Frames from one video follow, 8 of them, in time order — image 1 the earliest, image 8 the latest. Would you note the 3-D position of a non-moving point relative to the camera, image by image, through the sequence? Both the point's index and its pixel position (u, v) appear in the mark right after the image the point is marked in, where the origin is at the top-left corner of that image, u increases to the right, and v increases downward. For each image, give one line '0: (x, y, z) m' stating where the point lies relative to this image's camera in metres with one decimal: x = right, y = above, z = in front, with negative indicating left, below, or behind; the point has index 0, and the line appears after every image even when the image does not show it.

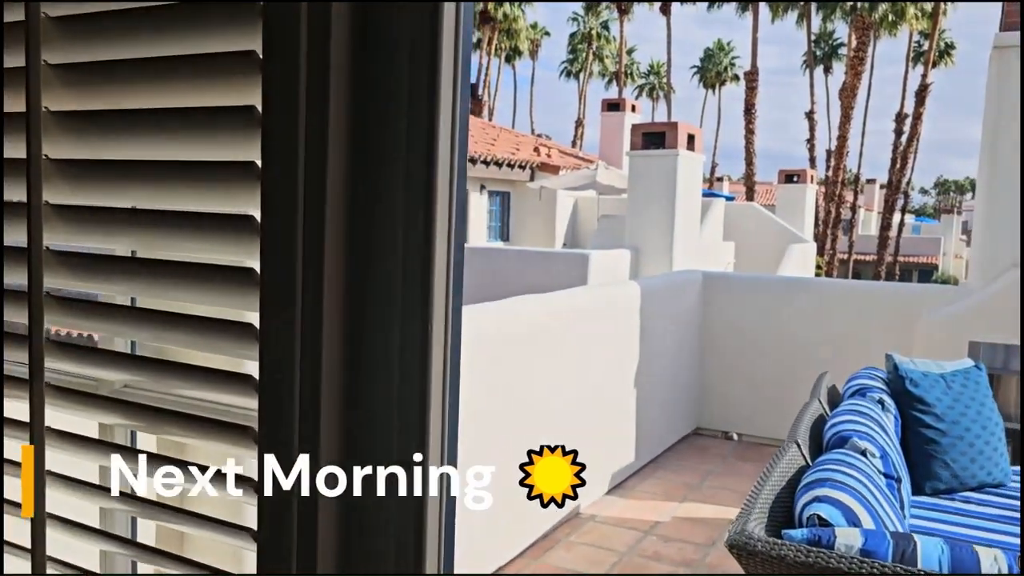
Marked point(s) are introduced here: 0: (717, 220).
0: (+3.3, +1.1, +13.4) m
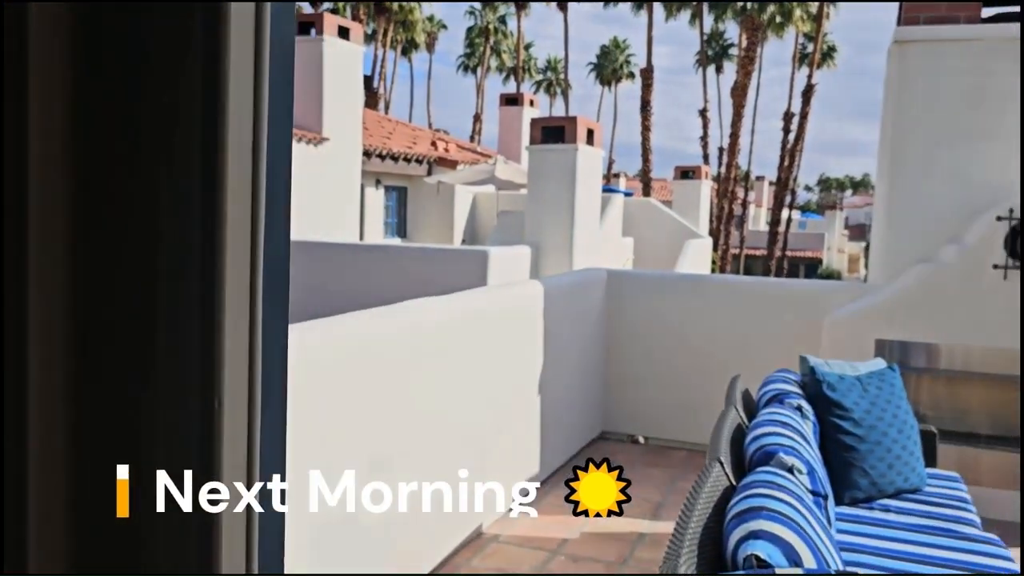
0: (+1.7, +1.2, +13.3) m
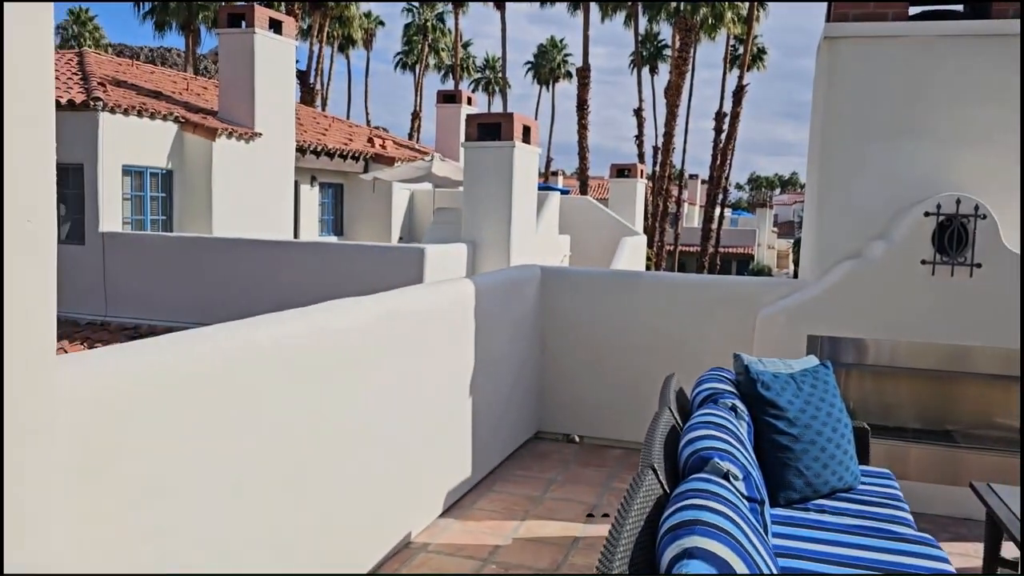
0: (+0.7, +1.2, +13.2) m
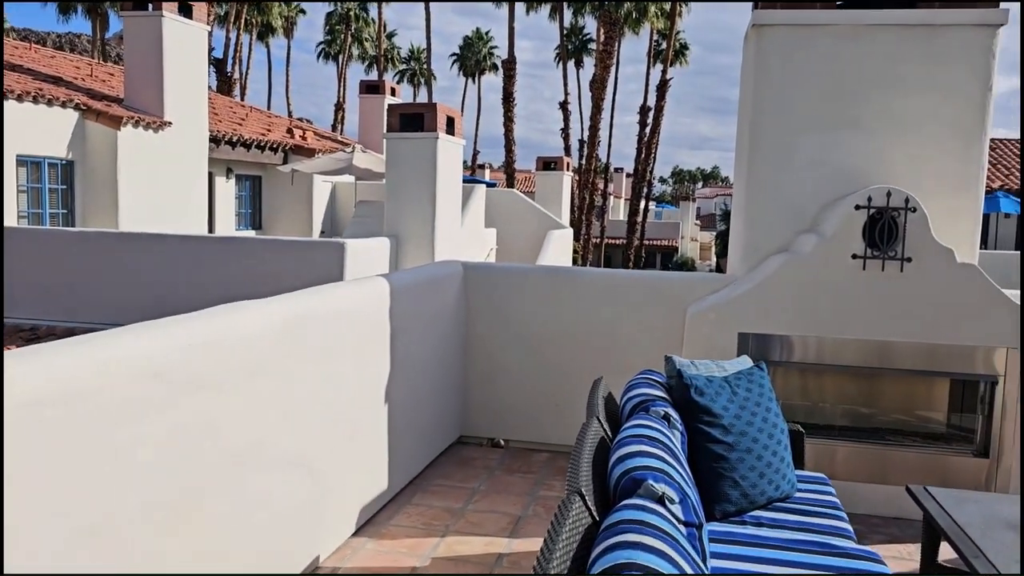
0: (-0.5, +1.3, +12.9) m
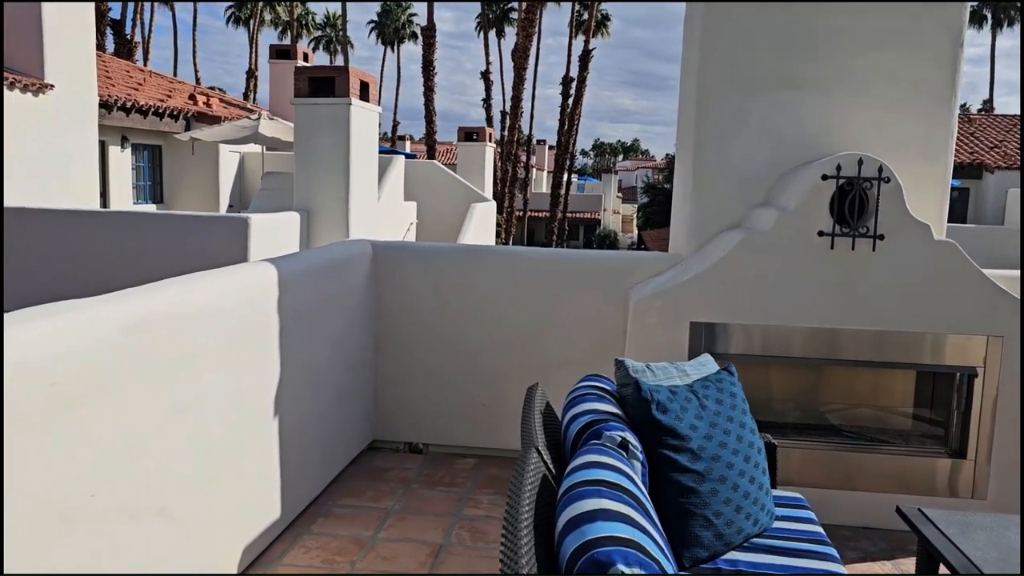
0: (-1.7, +1.6, +11.9) m
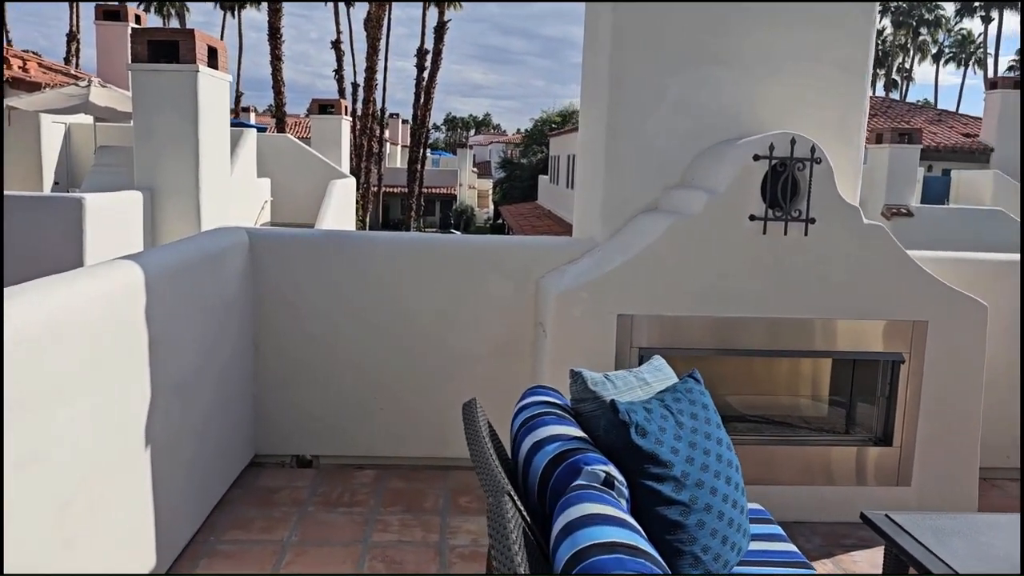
0: (-3.4, +1.8, +11.0) m
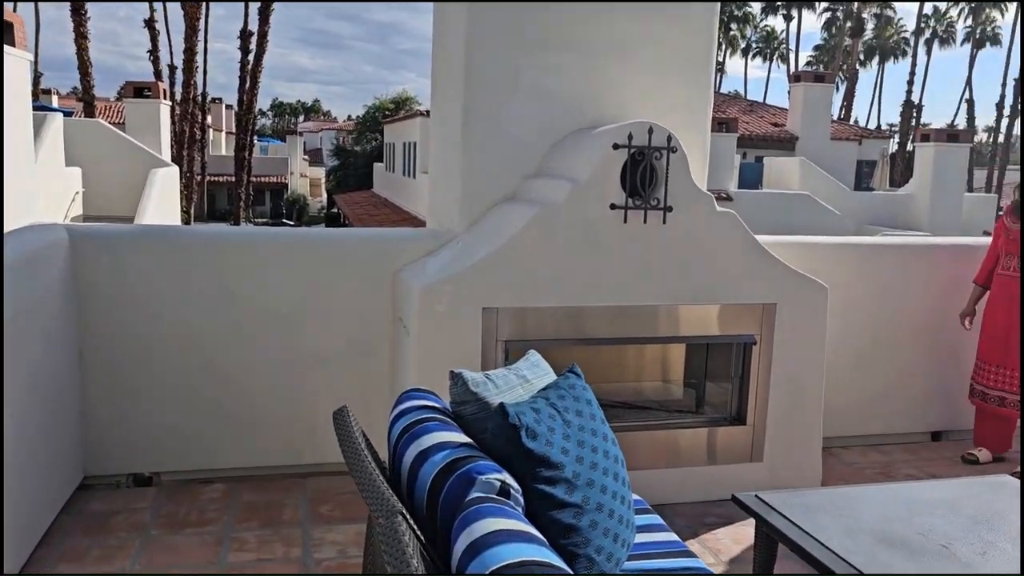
0: (-5.4, +1.8, +9.9) m
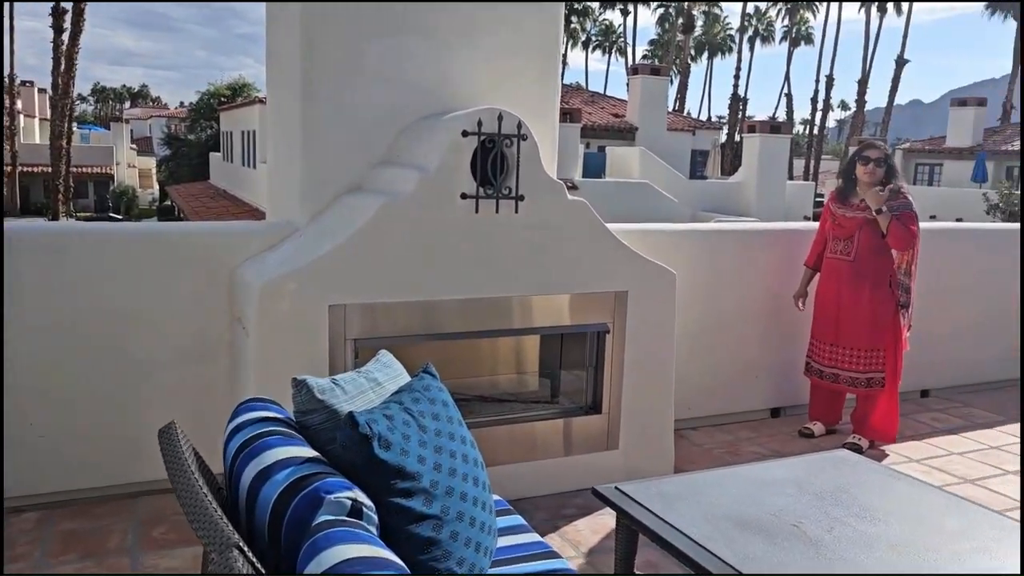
0: (-7.1, +1.7, +8.6) m
